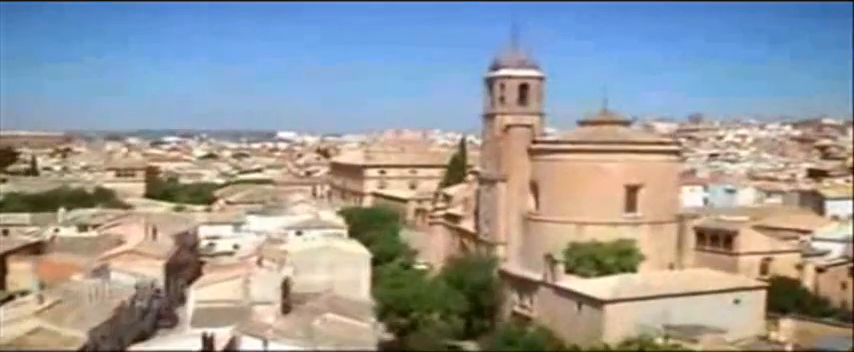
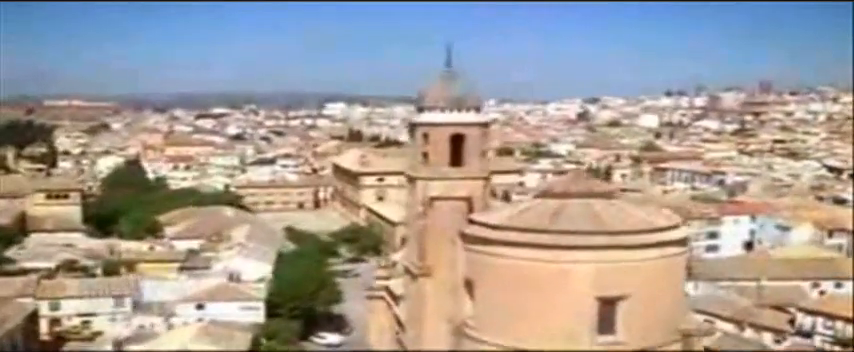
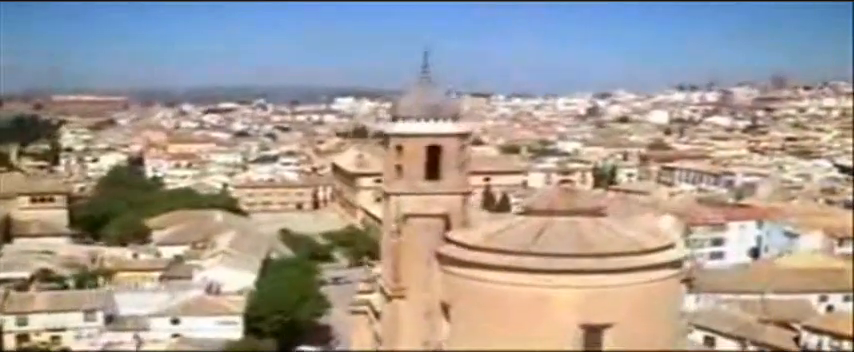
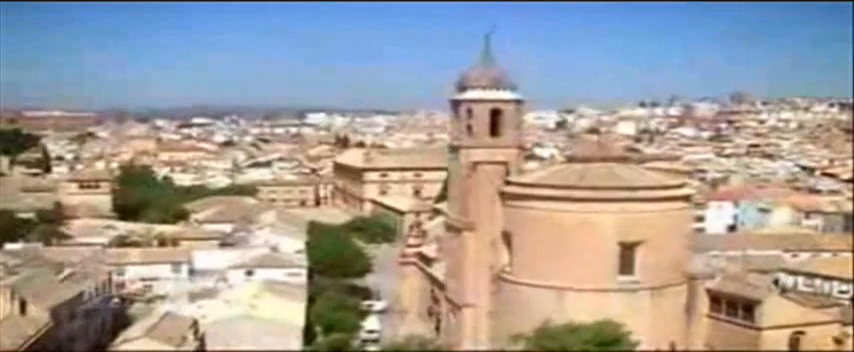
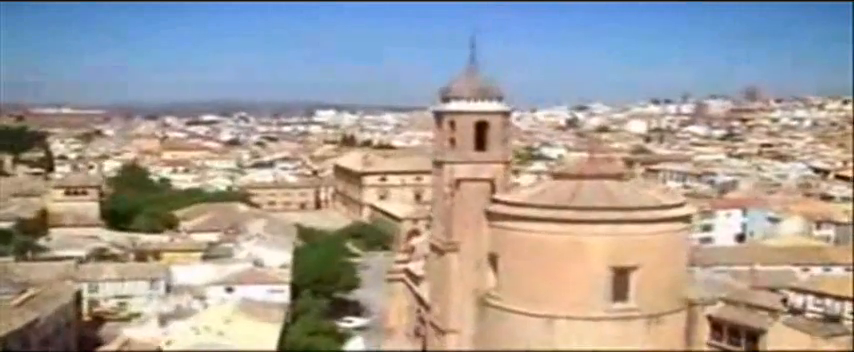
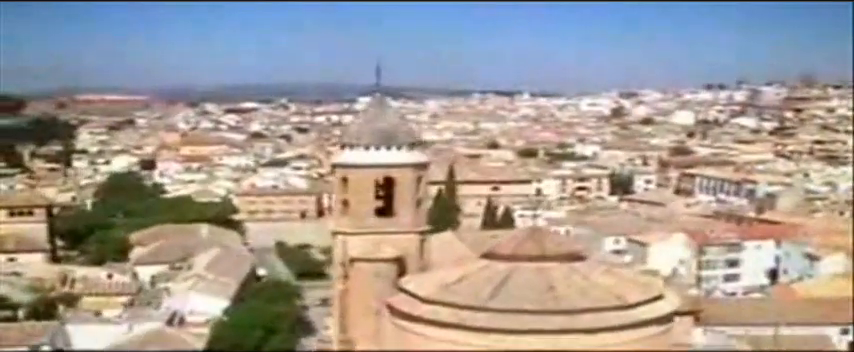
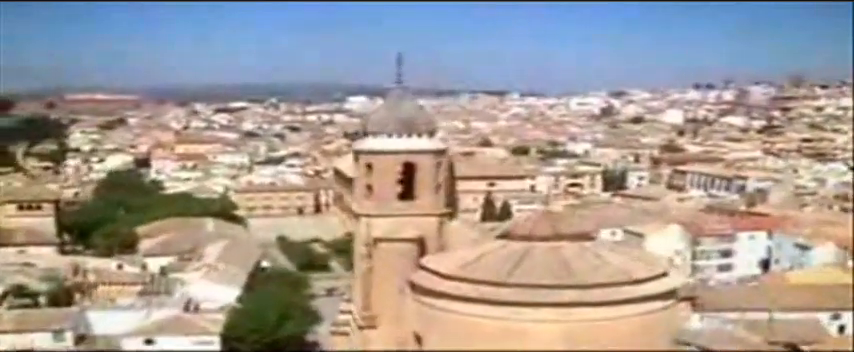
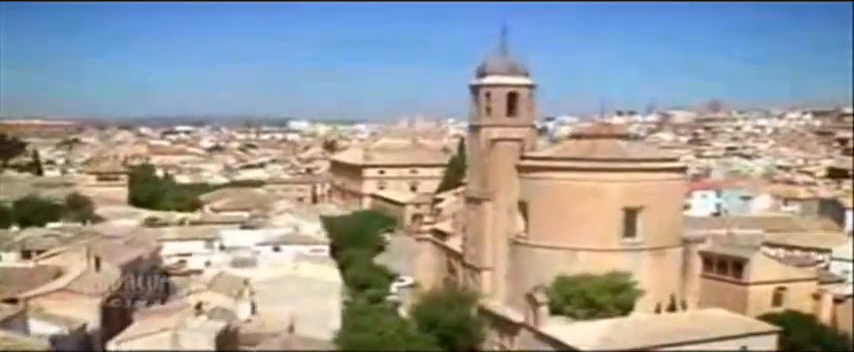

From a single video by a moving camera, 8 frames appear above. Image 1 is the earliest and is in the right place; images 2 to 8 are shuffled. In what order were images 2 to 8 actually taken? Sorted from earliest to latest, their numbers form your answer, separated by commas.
8, 4, 5, 2, 3, 7, 6
